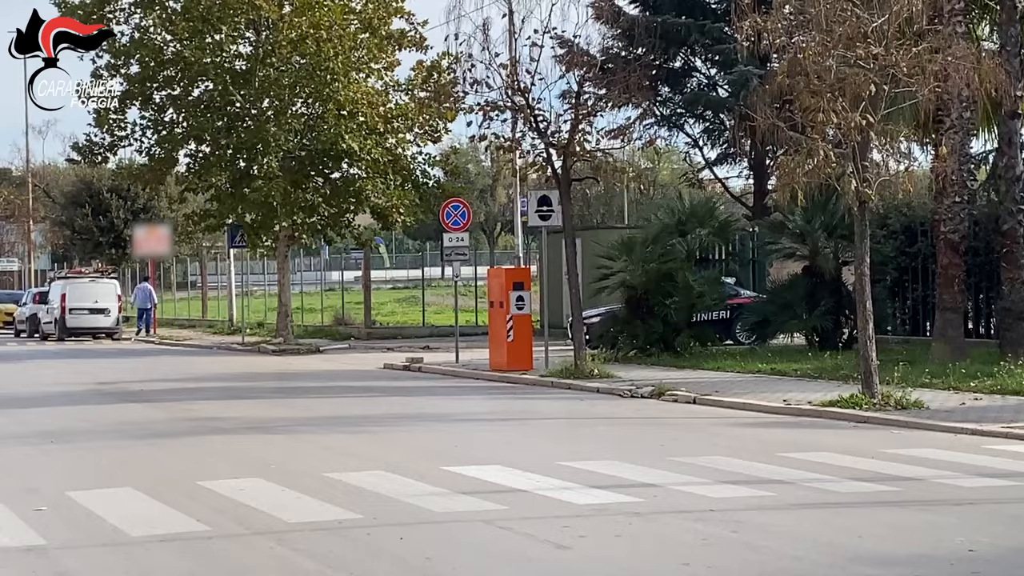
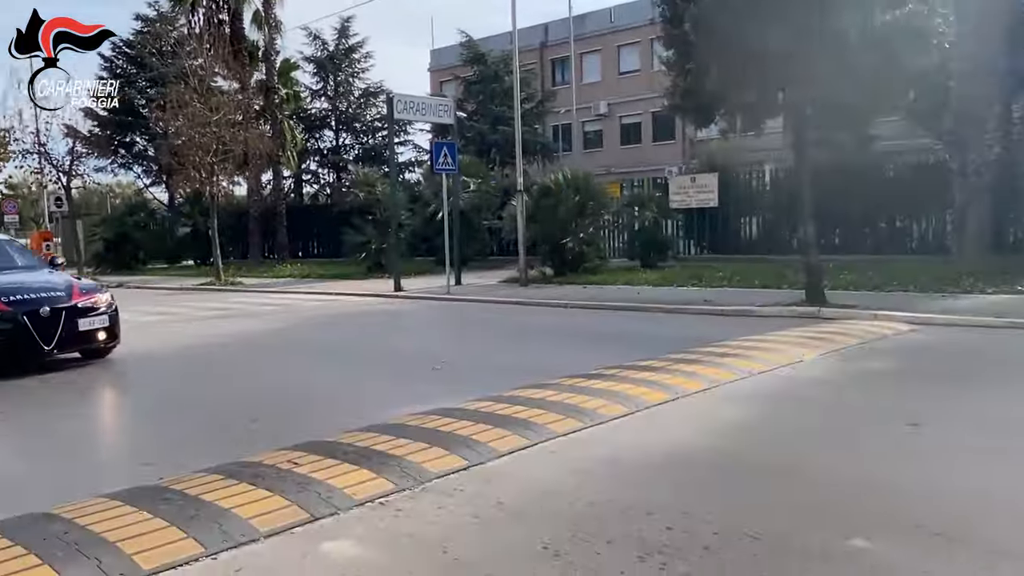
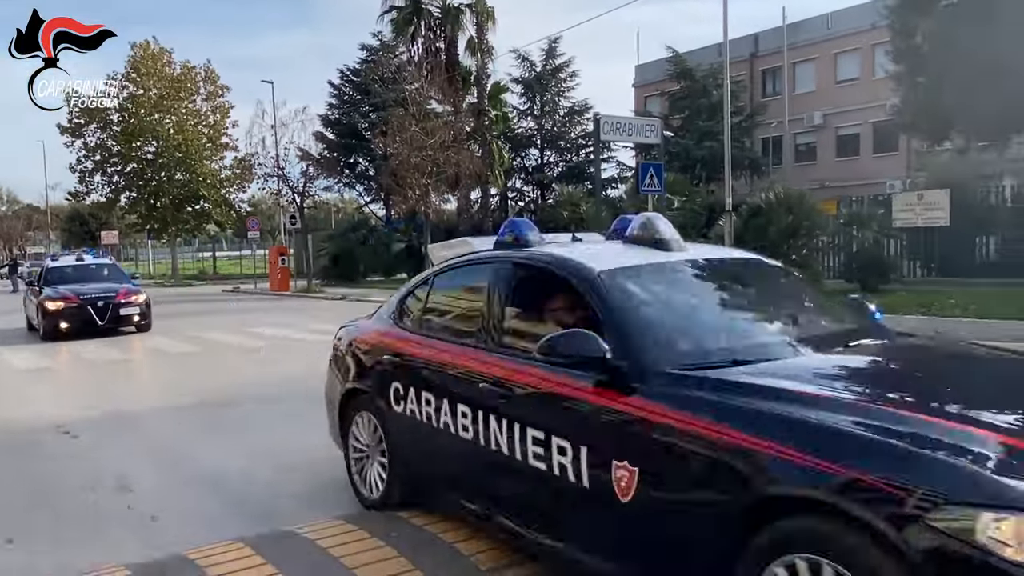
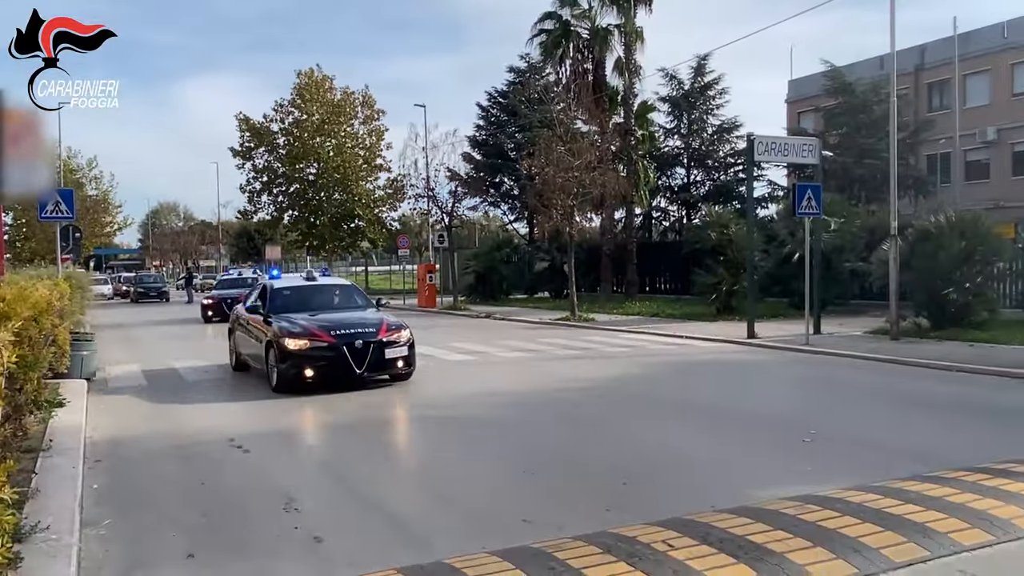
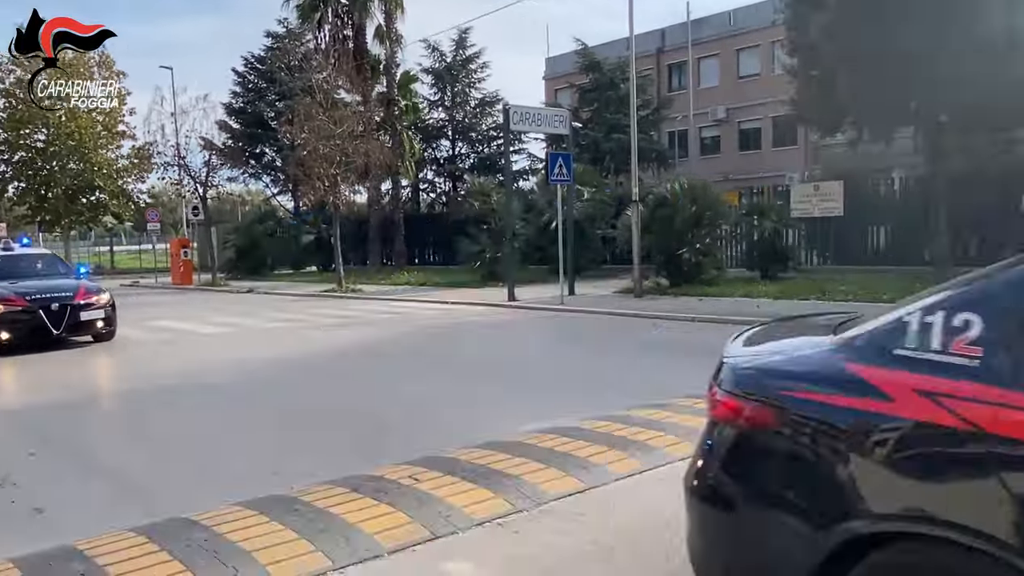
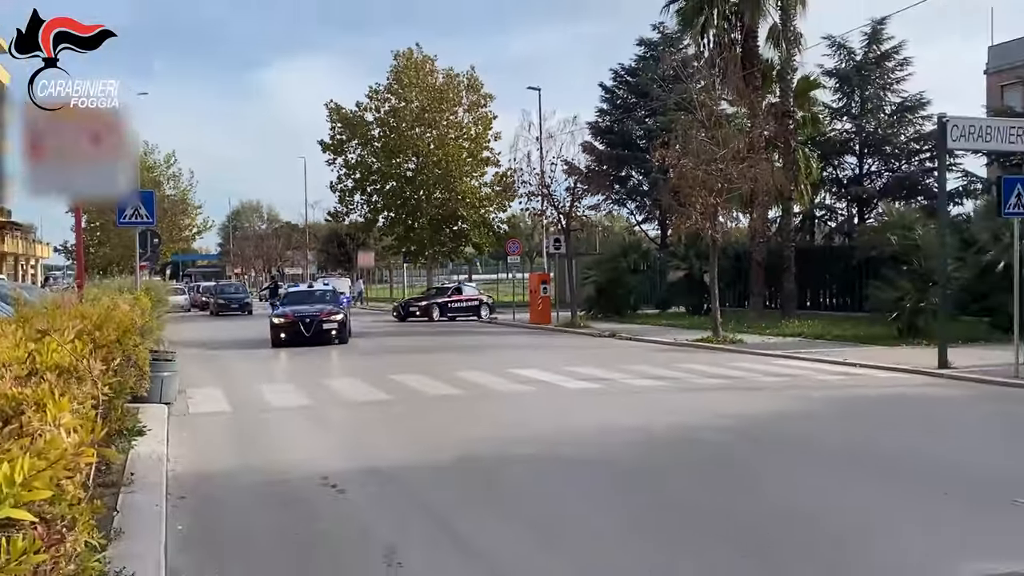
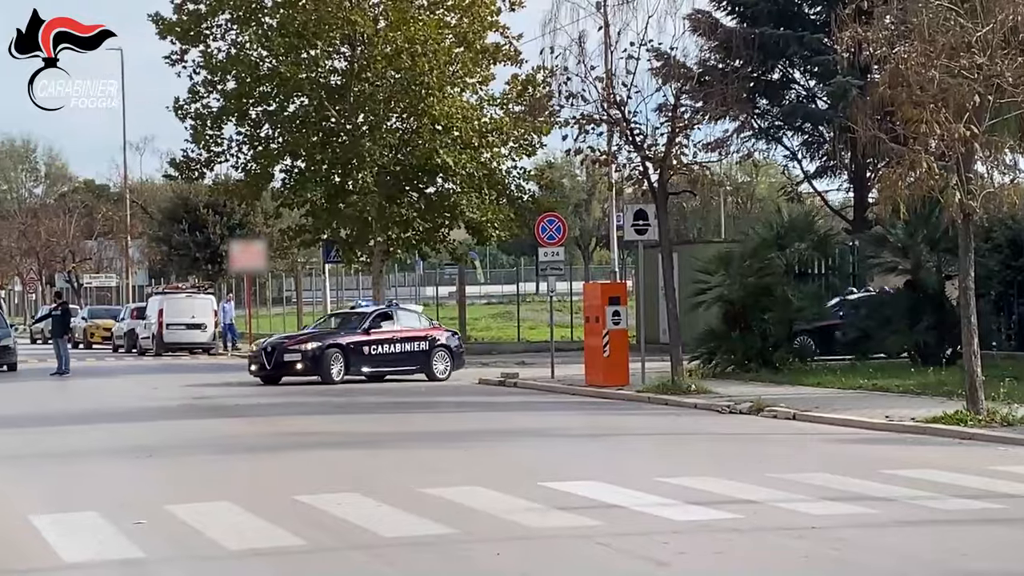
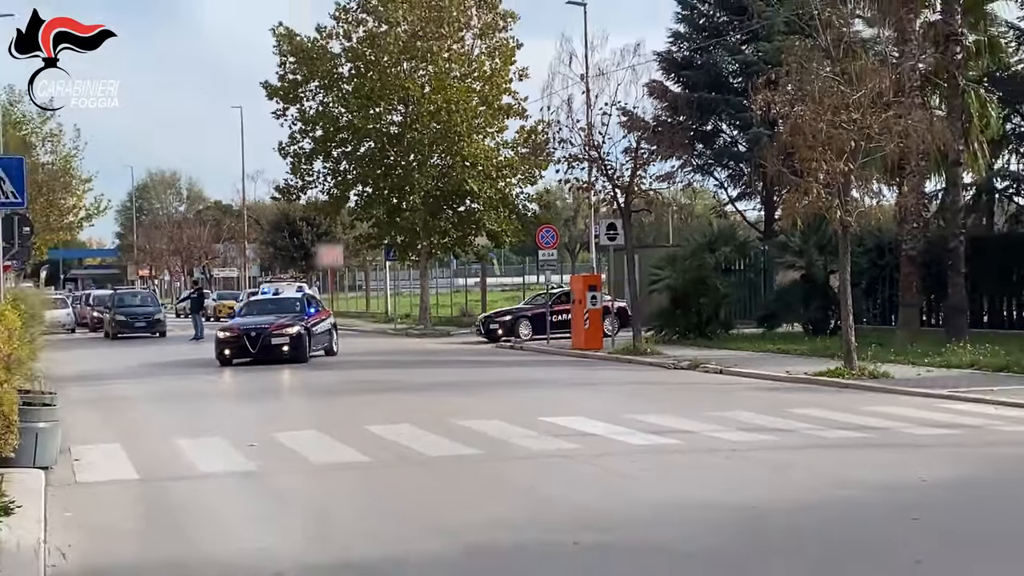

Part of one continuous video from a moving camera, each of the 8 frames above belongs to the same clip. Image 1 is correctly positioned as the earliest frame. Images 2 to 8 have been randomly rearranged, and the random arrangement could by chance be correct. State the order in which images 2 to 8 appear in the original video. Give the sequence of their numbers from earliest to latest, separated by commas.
7, 8, 6, 4, 3, 5, 2
